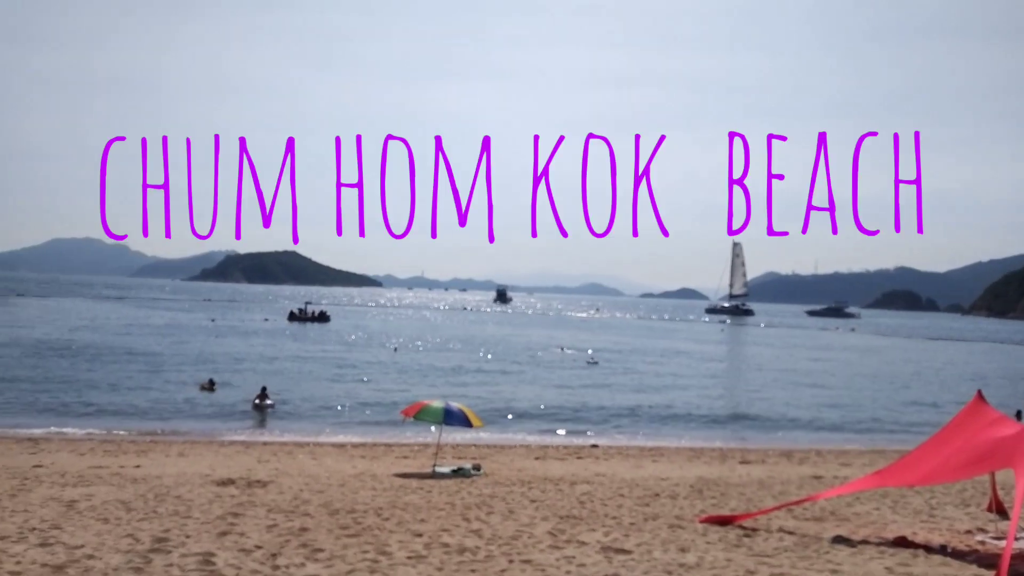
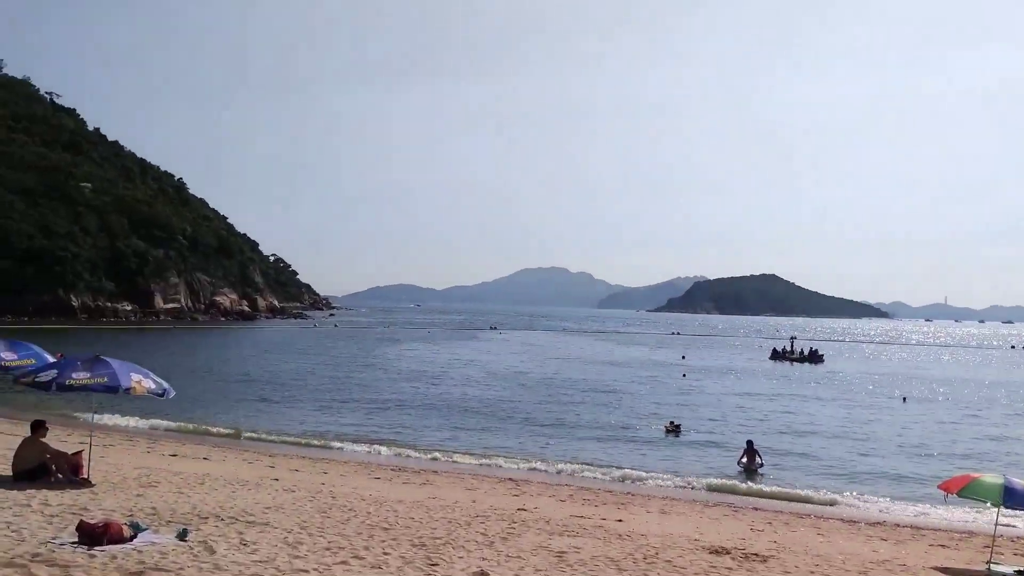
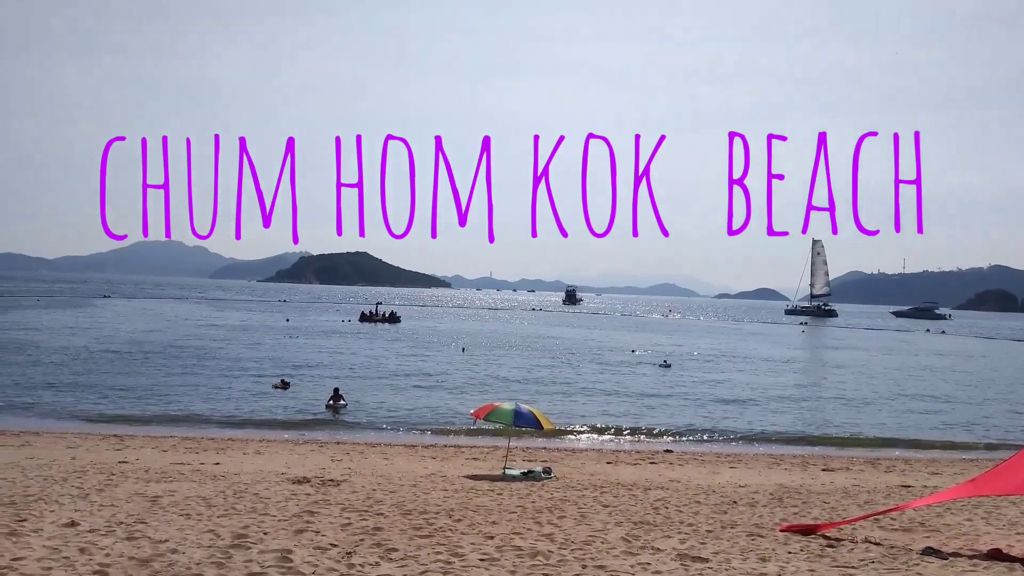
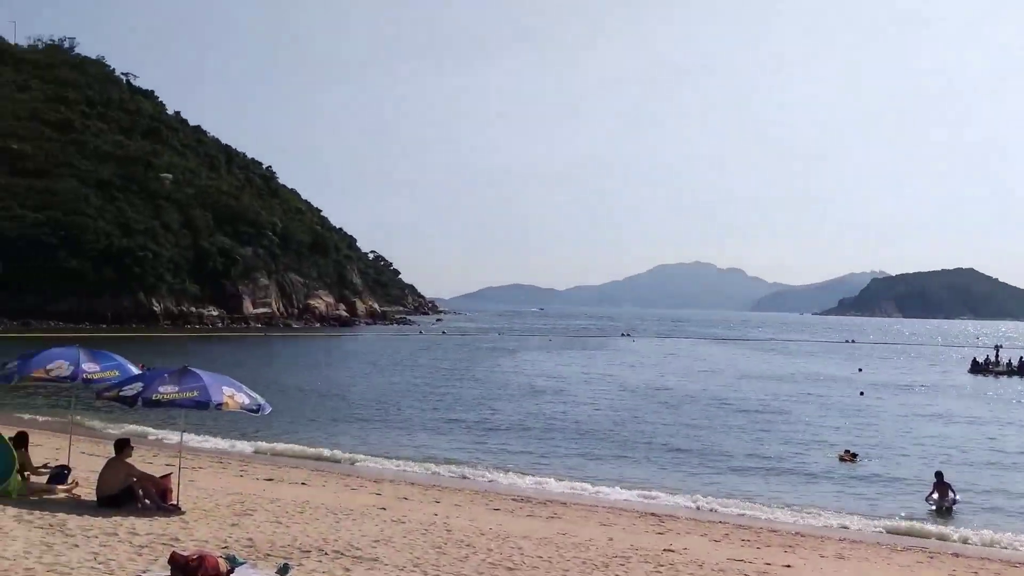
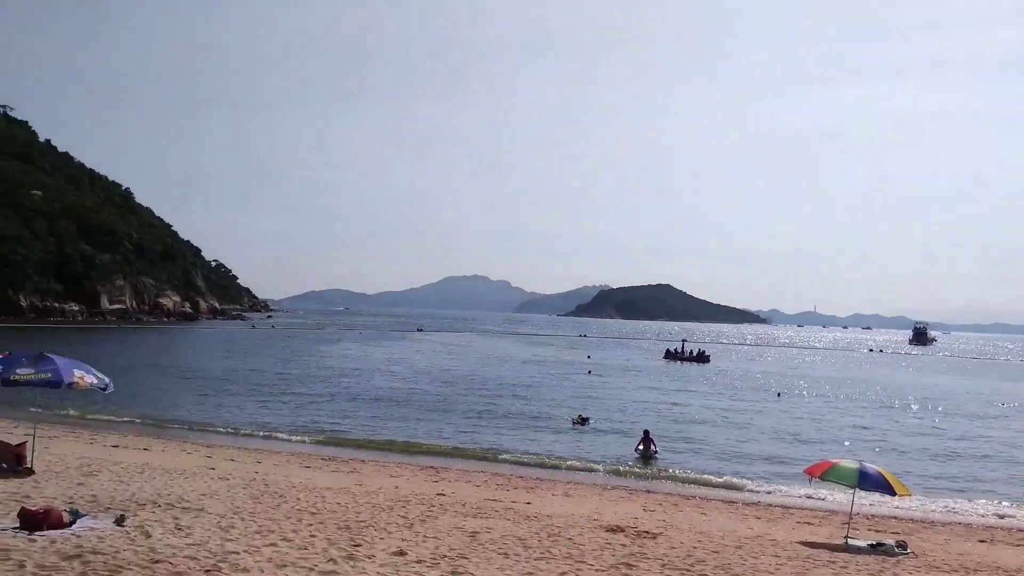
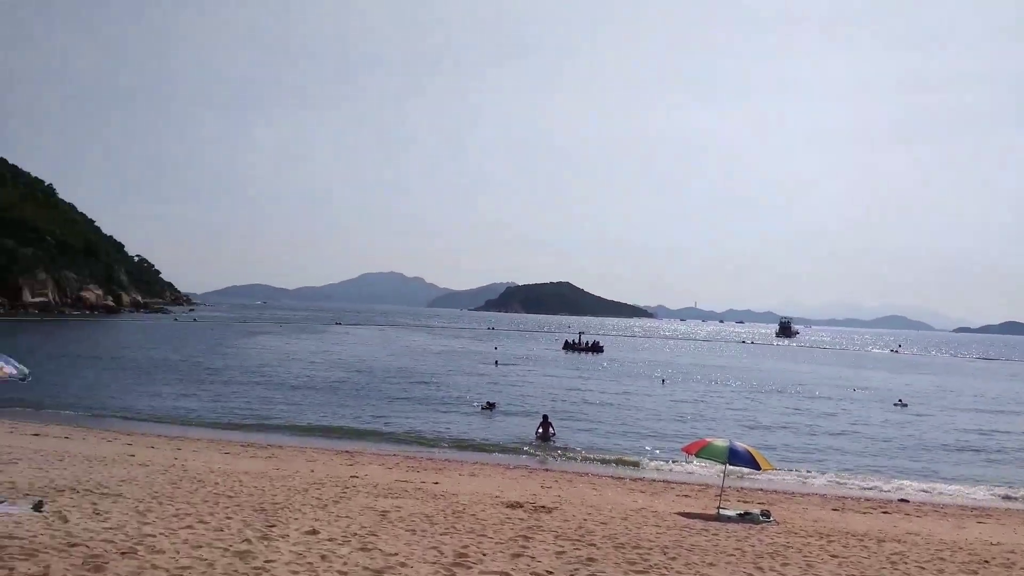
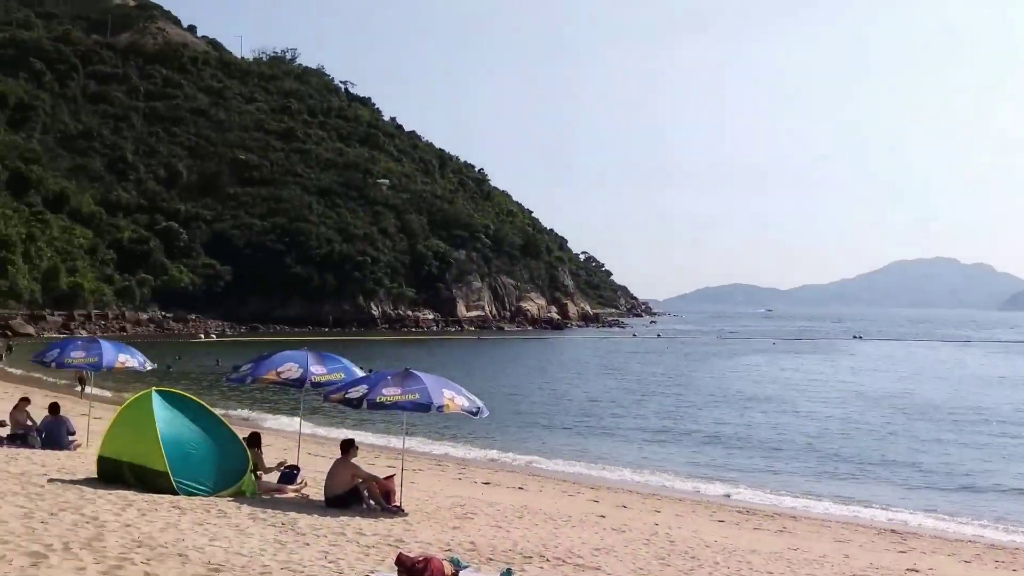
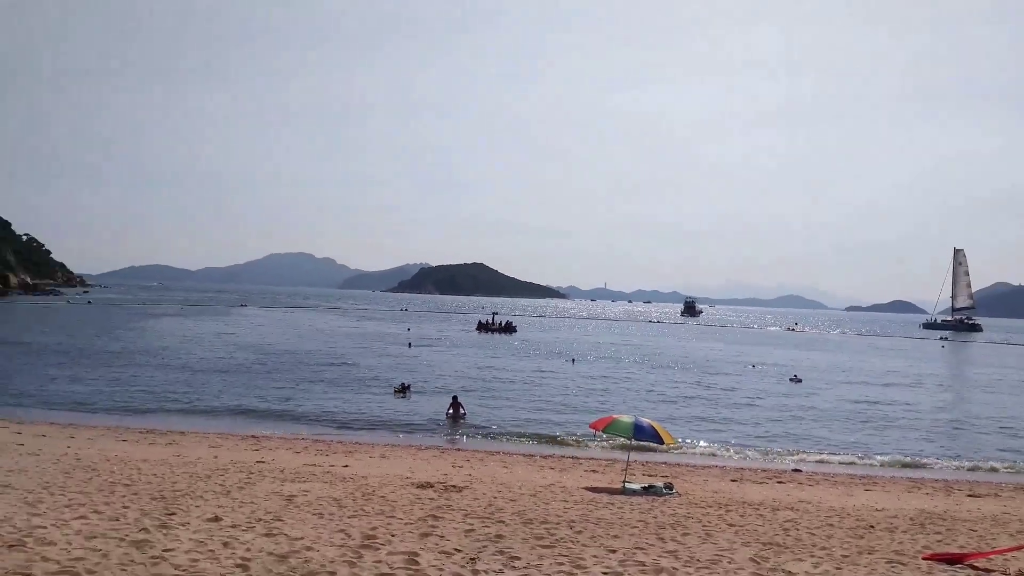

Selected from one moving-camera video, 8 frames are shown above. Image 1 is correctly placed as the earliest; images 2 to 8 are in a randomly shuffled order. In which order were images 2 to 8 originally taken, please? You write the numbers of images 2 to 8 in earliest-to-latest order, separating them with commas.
3, 8, 6, 5, 2, 4, 7
